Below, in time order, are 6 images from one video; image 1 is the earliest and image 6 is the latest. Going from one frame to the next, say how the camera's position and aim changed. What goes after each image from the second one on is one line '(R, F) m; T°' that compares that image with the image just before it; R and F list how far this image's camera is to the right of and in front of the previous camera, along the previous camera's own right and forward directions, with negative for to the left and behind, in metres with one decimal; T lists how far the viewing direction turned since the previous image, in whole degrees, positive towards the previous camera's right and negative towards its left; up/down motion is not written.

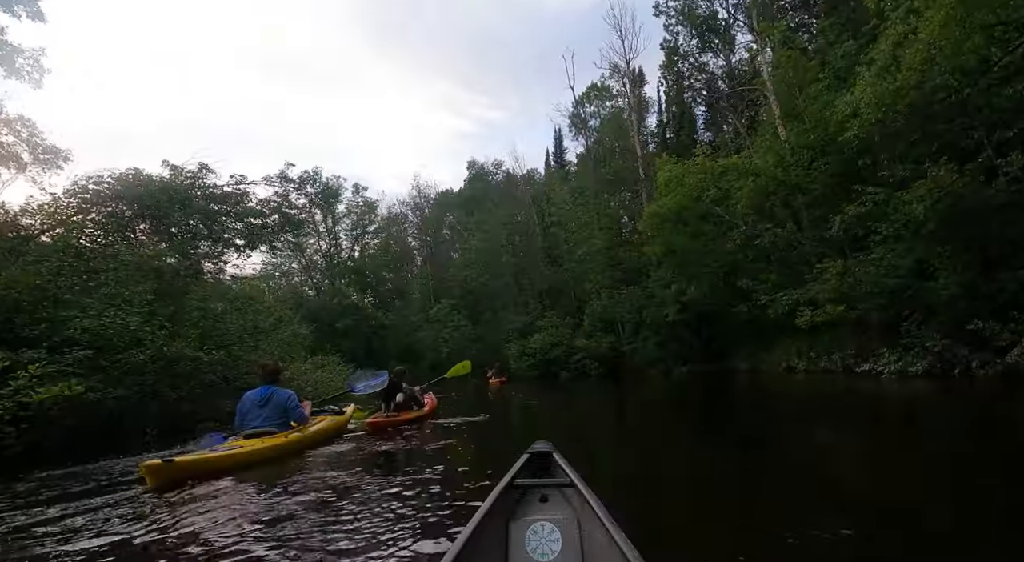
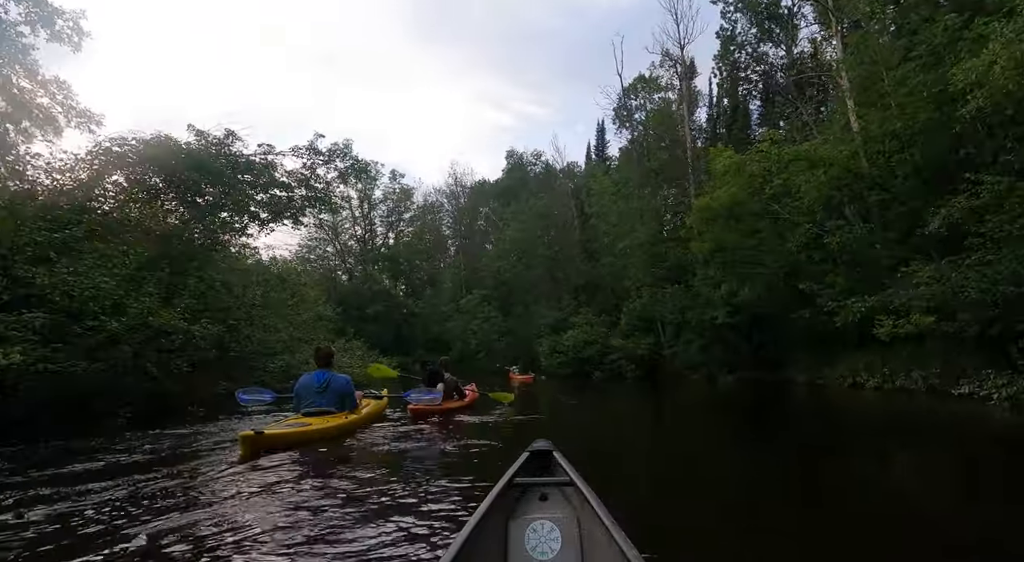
(-0.1, +1.3) m; -3°
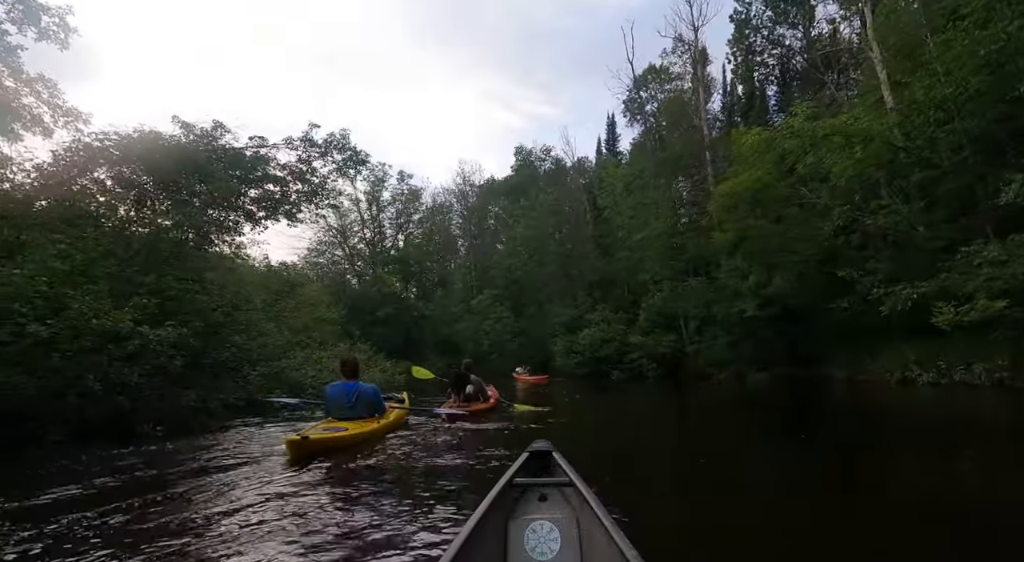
(0.0, +1.1) m; -1°
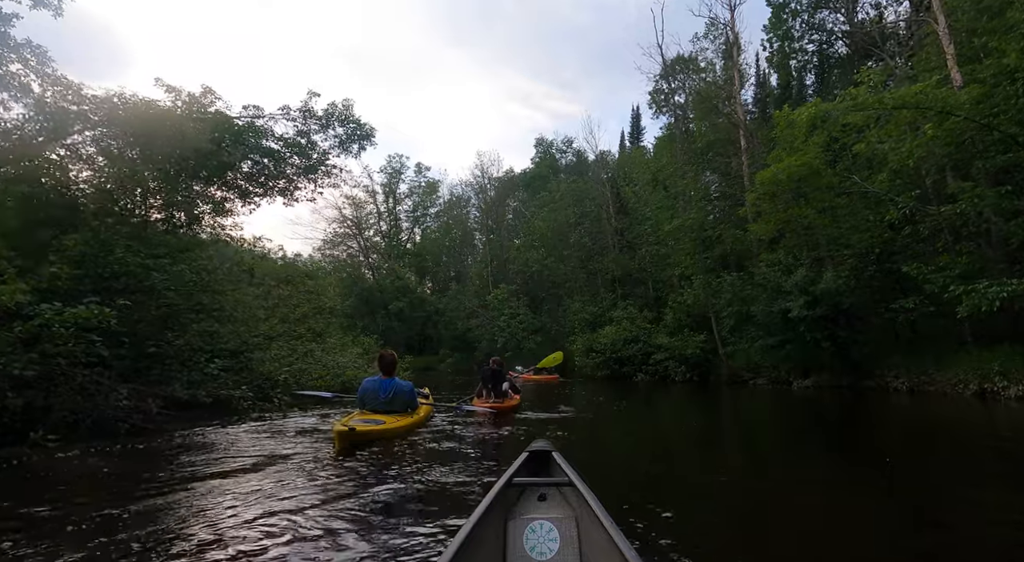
(0.0, +1.6) m; -2°
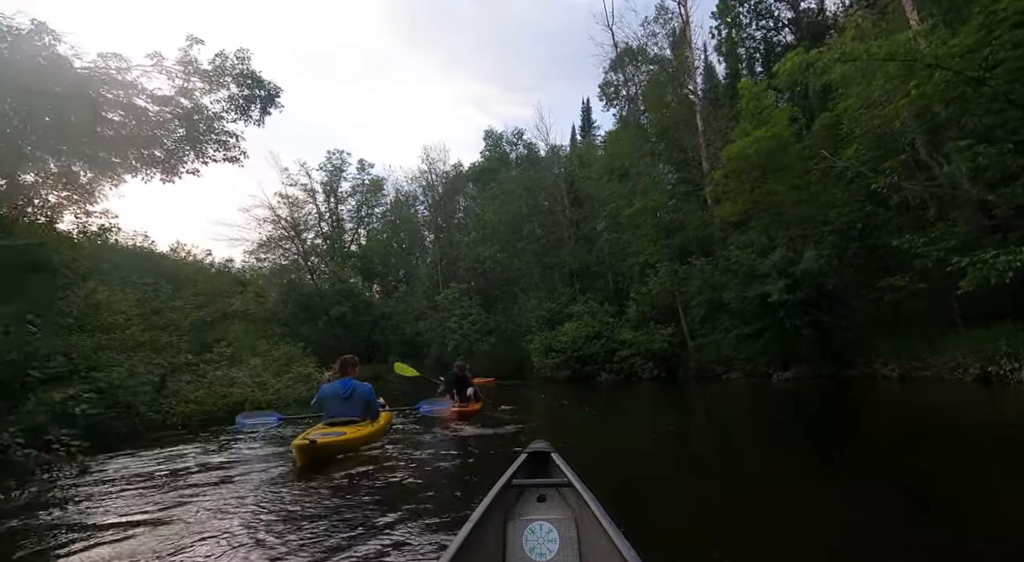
(+0.1, +1.9) m; +5°
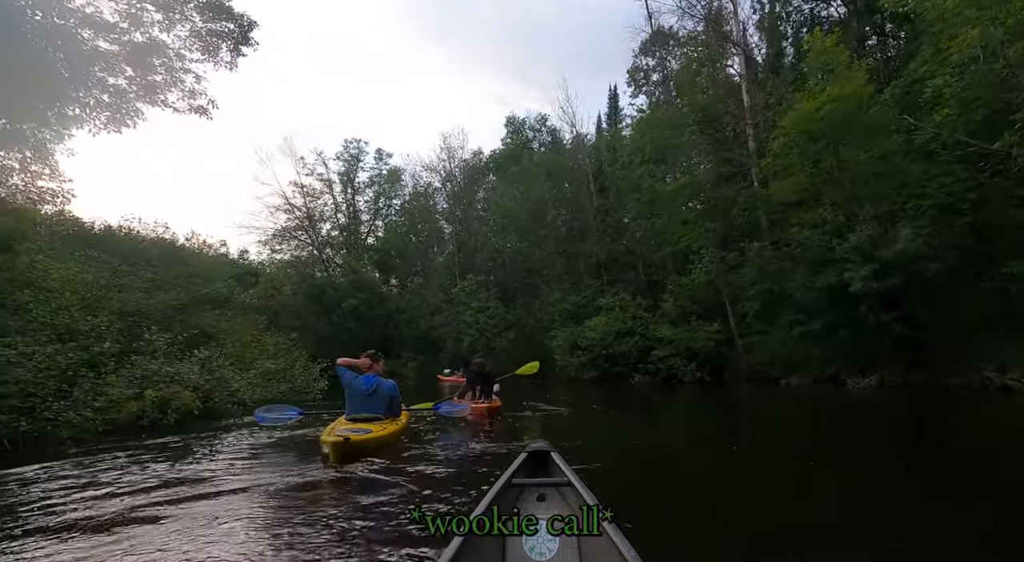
(0.0, +2.2) m; -2°
